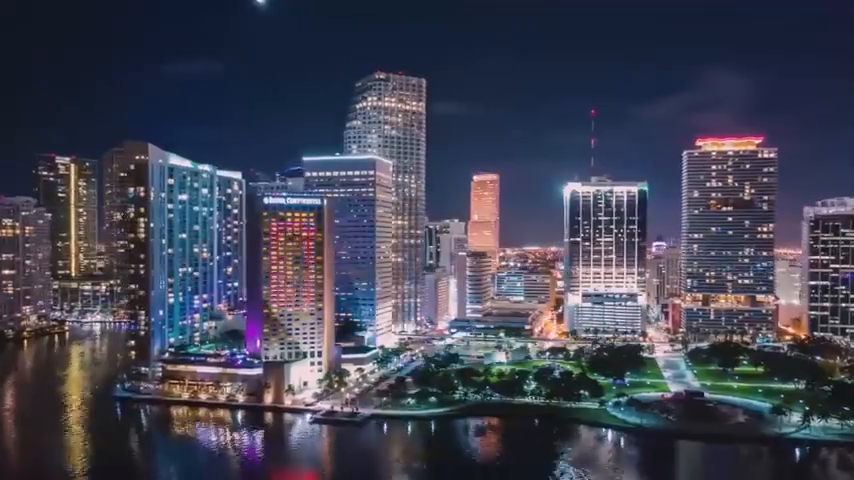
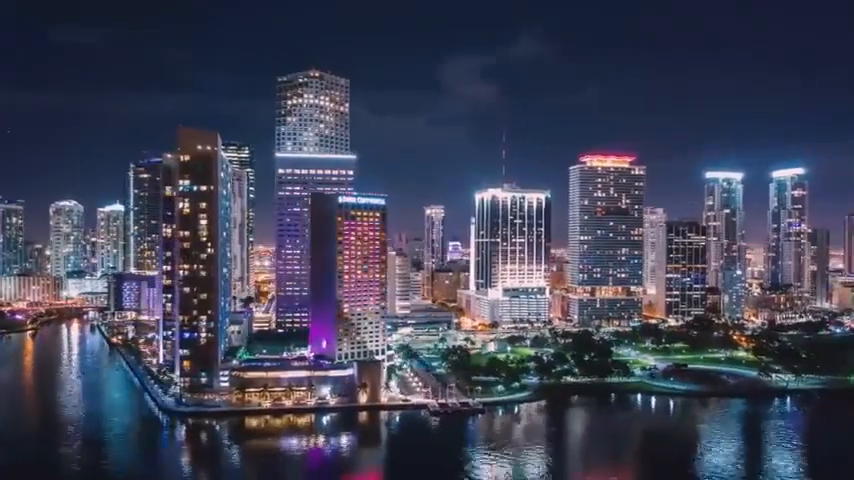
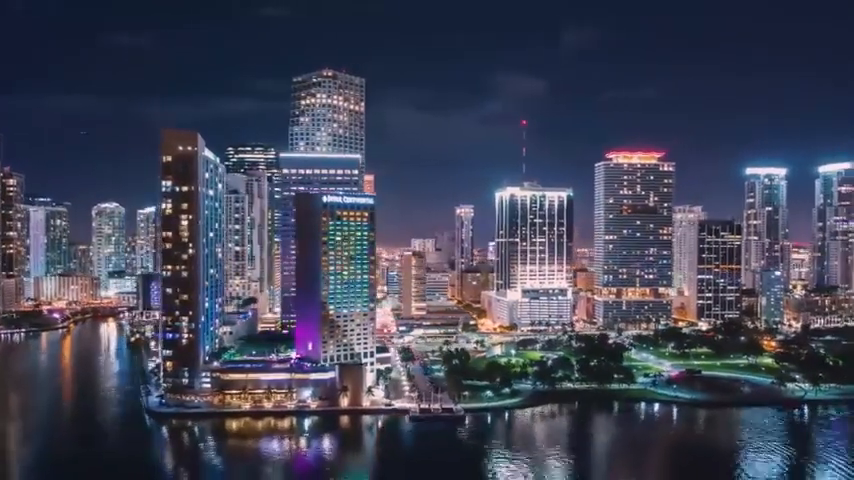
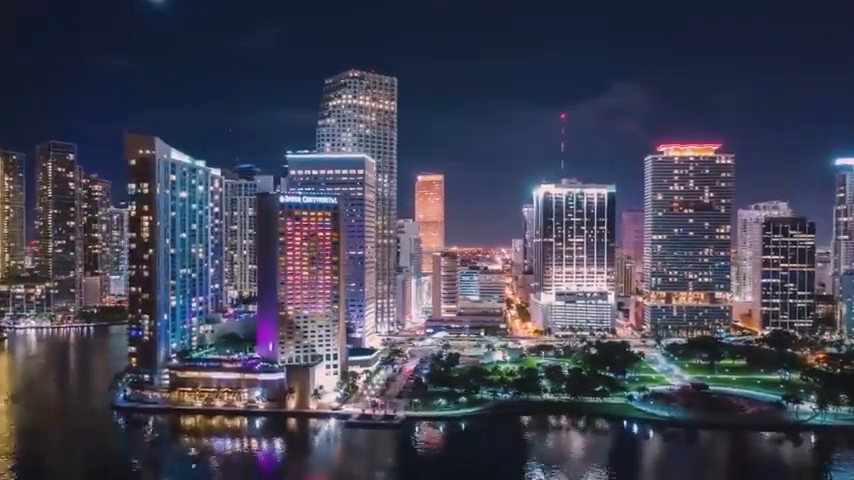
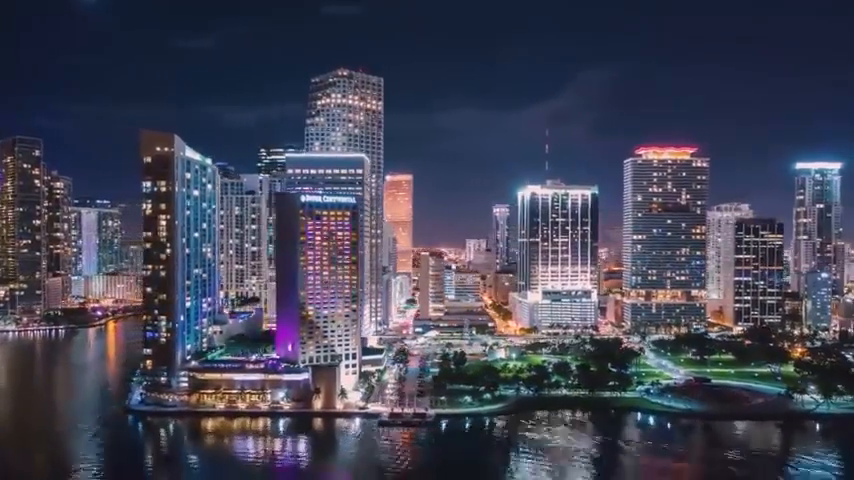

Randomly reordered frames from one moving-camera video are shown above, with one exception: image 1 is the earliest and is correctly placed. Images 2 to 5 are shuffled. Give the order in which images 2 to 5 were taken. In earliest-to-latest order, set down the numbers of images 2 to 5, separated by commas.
4, 5, 3, 2
